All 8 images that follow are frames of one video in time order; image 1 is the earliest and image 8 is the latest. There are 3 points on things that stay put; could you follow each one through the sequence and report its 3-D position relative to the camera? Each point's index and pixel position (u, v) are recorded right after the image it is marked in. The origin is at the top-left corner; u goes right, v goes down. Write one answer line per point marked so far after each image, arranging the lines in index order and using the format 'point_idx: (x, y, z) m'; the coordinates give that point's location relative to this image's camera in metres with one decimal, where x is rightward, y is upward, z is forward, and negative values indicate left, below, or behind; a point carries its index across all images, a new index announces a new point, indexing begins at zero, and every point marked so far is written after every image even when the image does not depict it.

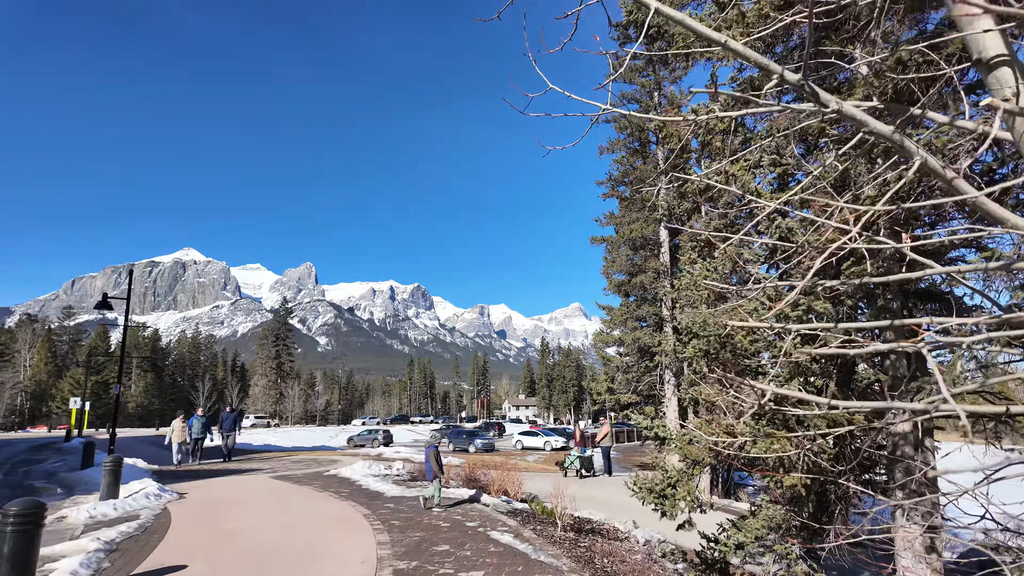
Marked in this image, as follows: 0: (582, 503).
0: (+1.9, -5.5, +12.9) m
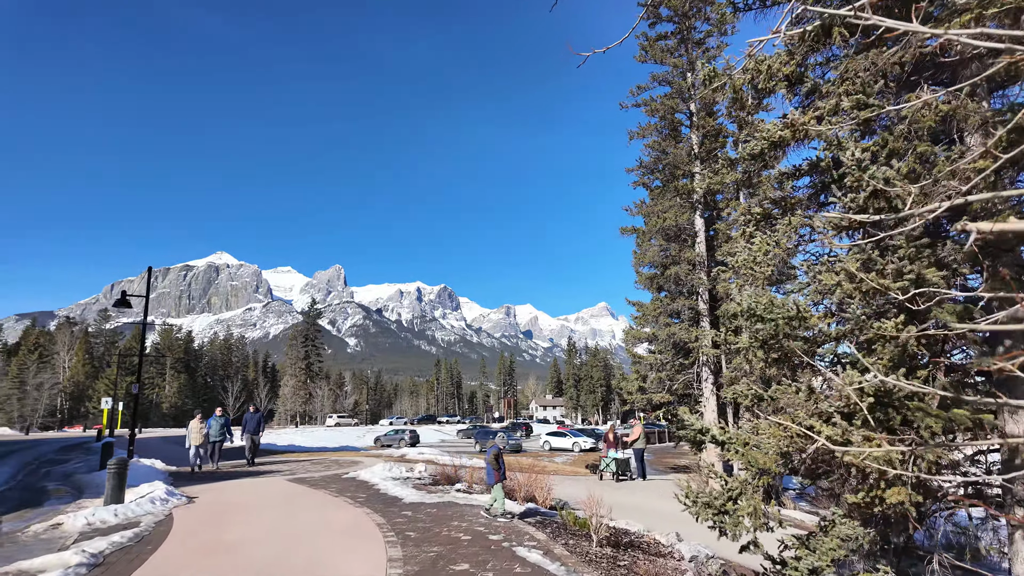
0: (+2.5, -5.3, +11.9) m
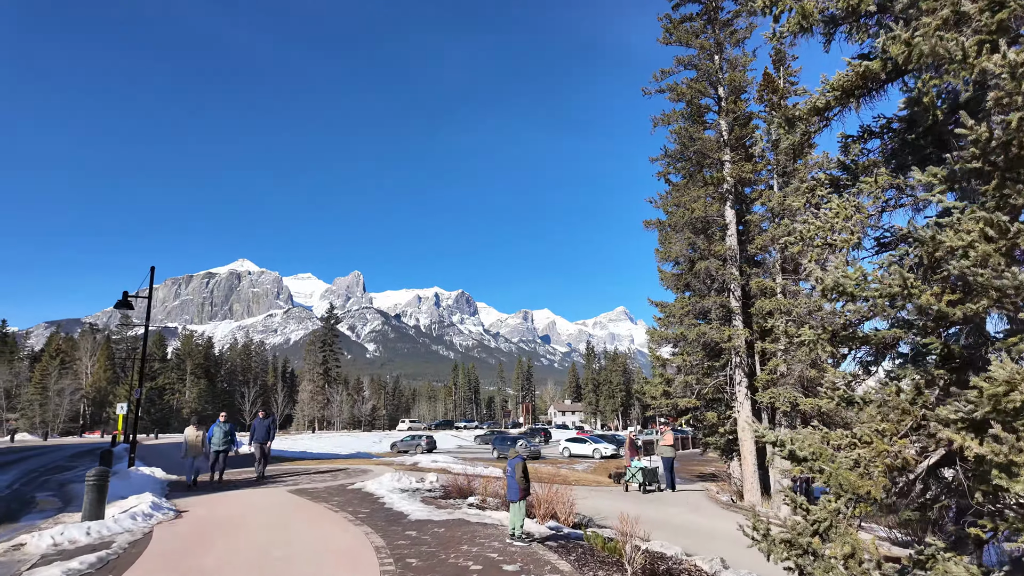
0: (+2.9, -5.1, +10.7) m
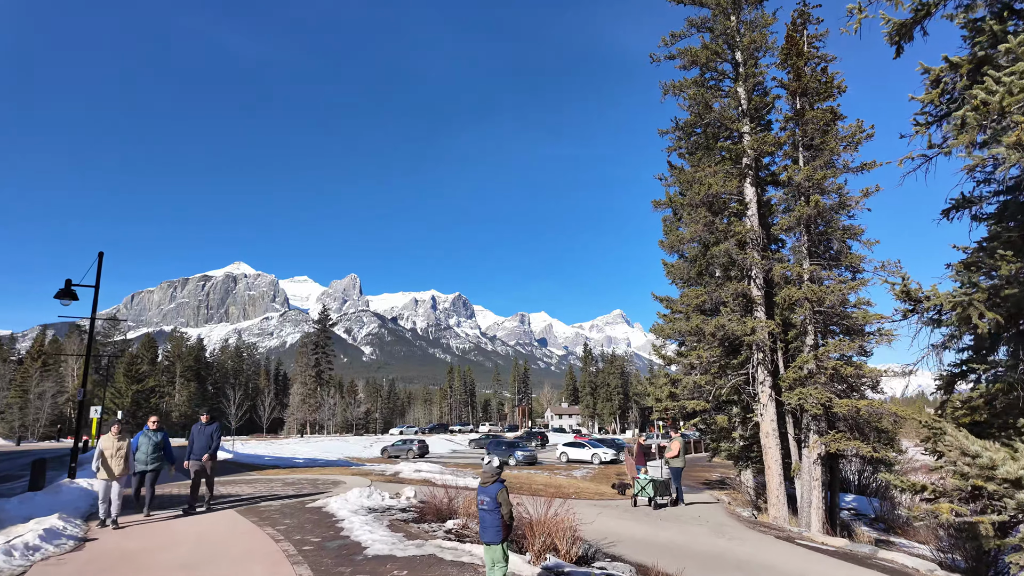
0: (+2.7, -4.7, +8.7) m
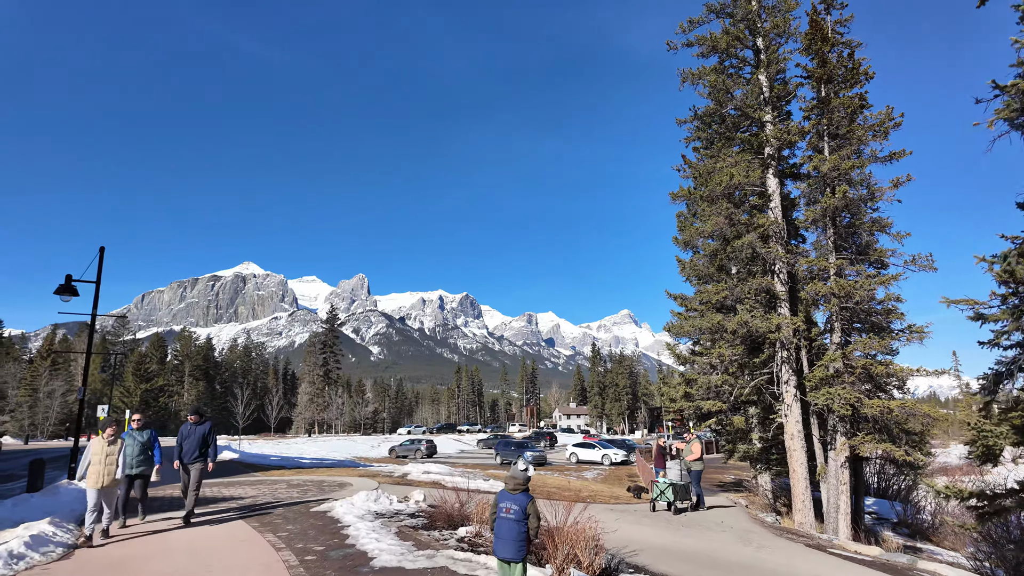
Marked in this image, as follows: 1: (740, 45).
0: (+3.0, -4.5, +8.1) m
1: (+6.9, +7.4, +15.4) m
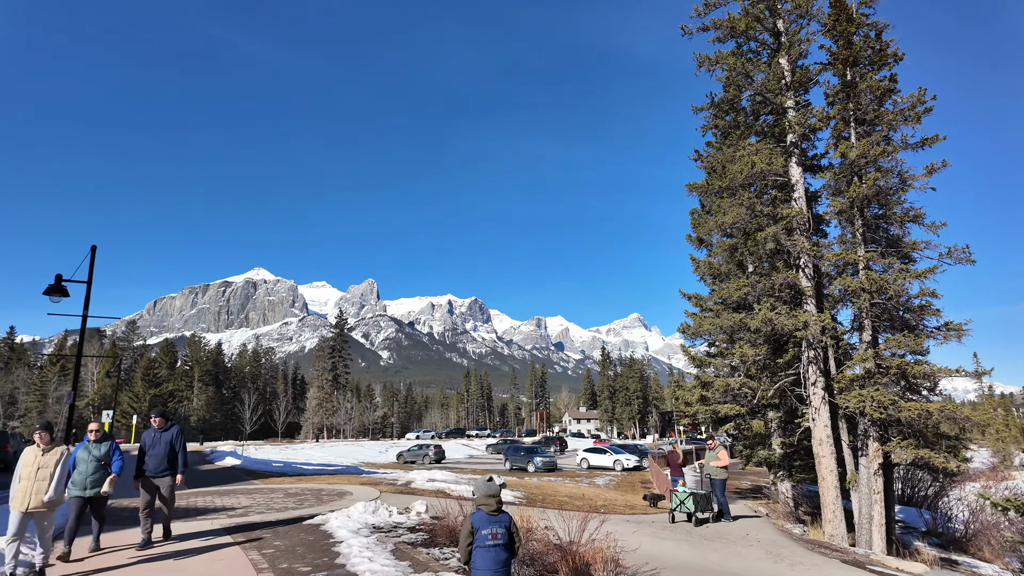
0: (+3.1, -4.4, +7.3) m
1: (+7.1, +7.5, +14.6) m
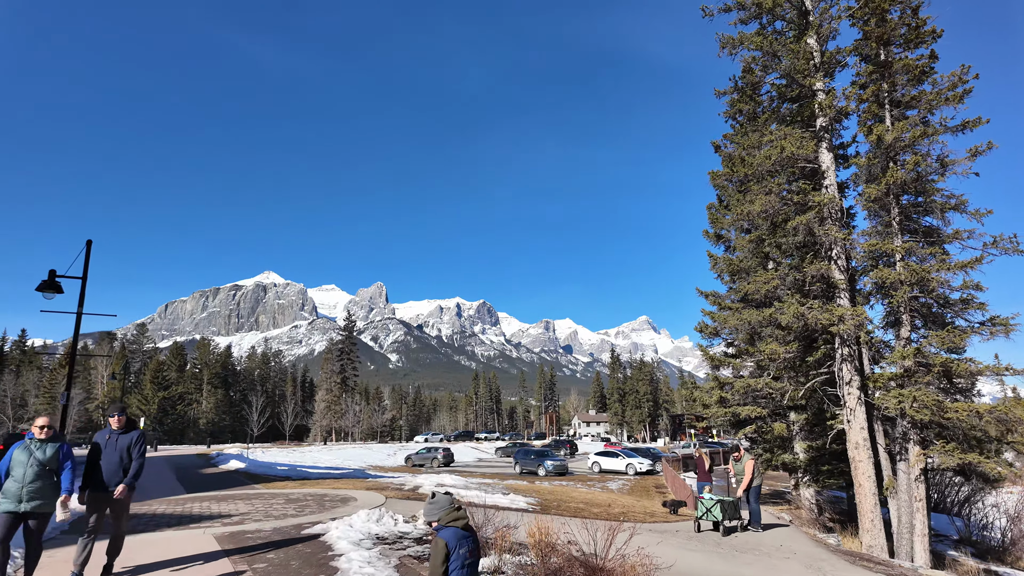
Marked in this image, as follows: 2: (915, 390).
0: (+3.4, -4.2, +6.5) m
1: (+7.4, +7.7, +13.8) m
2: (+9.2, -2.3, +11.6) m
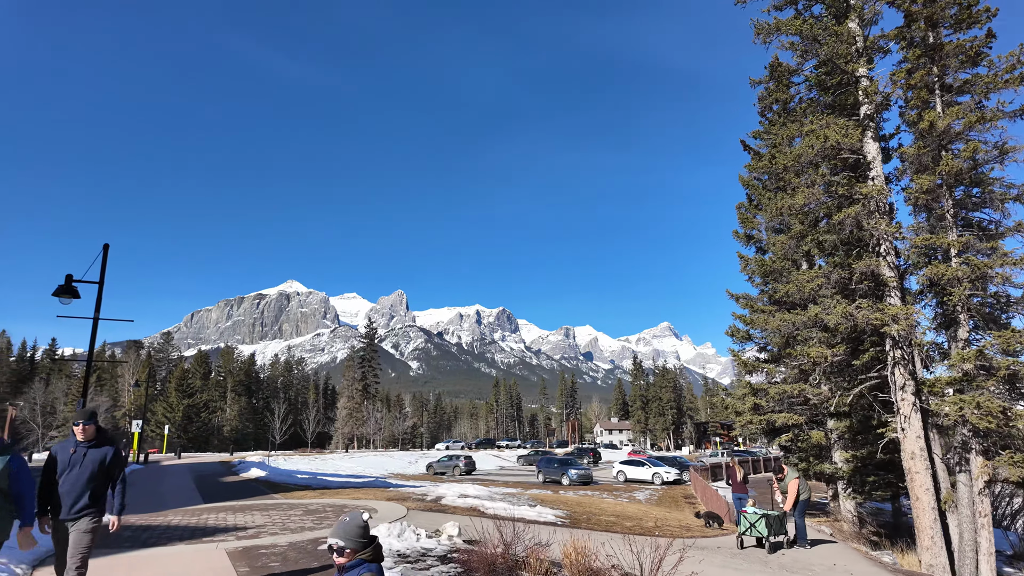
0: (+3.8, -4.1, +5.8) m
1: (+8.0, +7.7, +13.0) m
2: (+9.8, -2.3, +10.6) m
